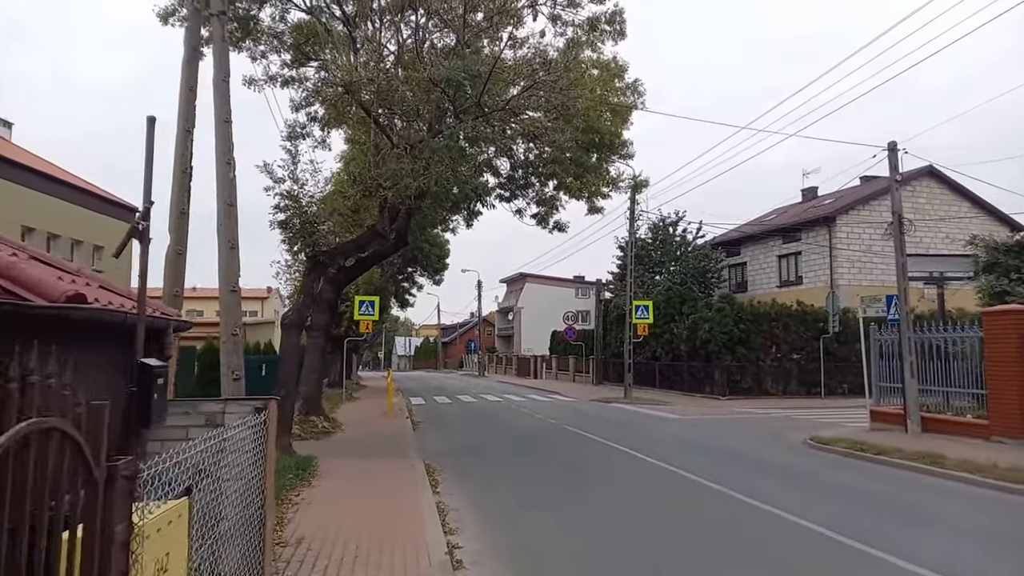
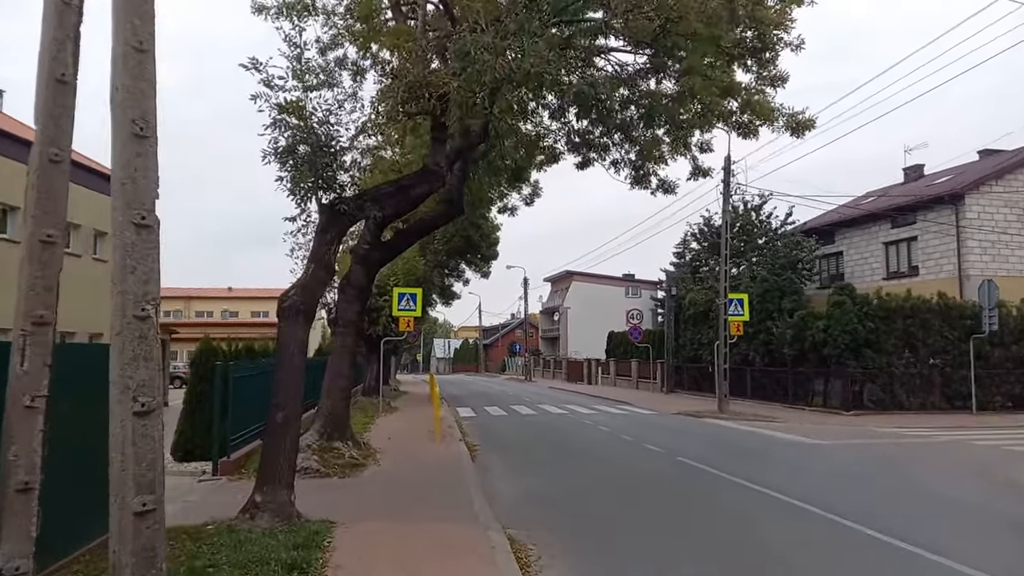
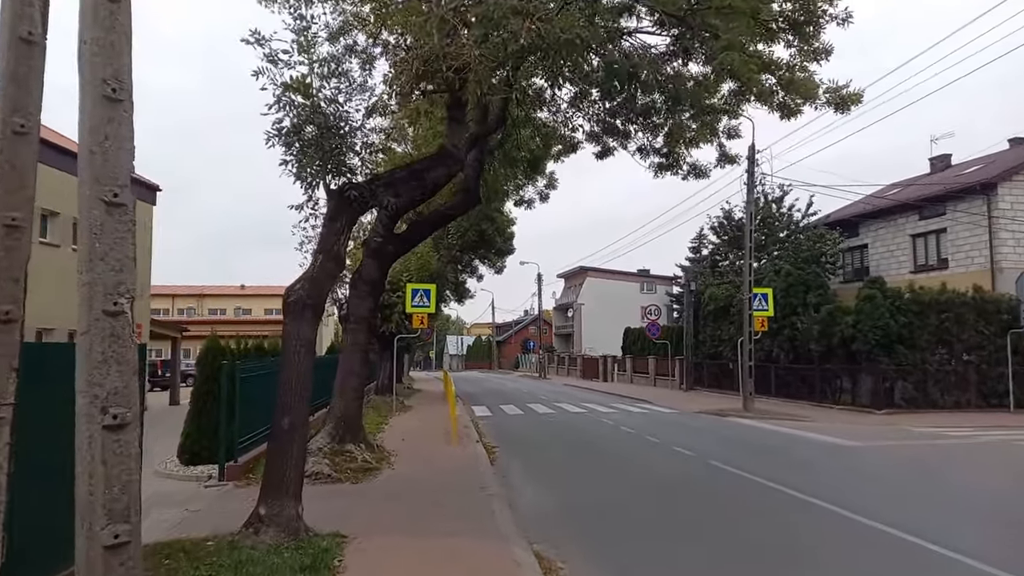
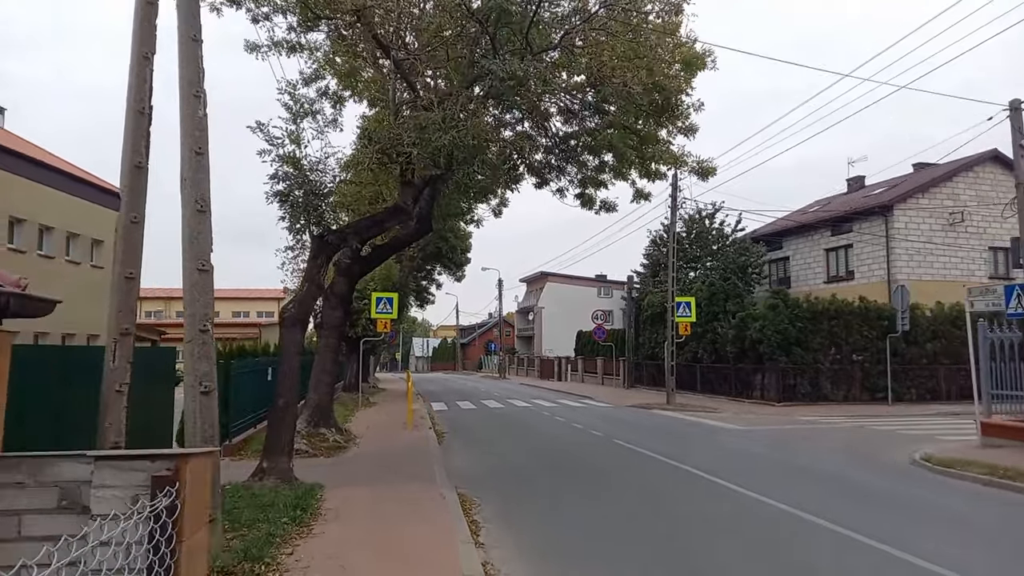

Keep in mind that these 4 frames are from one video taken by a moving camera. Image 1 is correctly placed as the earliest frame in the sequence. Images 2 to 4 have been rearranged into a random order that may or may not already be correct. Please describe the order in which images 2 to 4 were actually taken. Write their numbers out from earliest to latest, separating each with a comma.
4, 2, 3
